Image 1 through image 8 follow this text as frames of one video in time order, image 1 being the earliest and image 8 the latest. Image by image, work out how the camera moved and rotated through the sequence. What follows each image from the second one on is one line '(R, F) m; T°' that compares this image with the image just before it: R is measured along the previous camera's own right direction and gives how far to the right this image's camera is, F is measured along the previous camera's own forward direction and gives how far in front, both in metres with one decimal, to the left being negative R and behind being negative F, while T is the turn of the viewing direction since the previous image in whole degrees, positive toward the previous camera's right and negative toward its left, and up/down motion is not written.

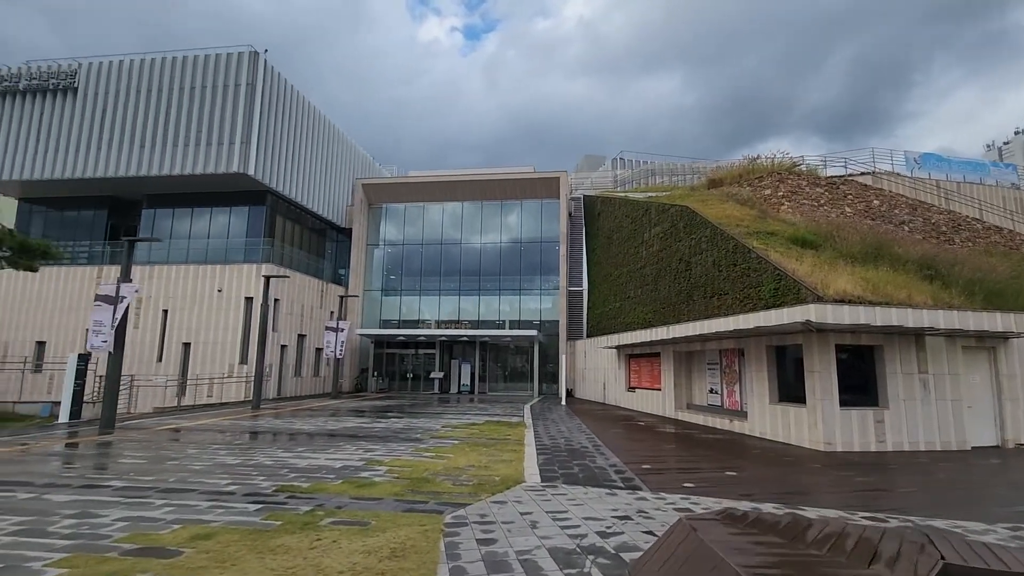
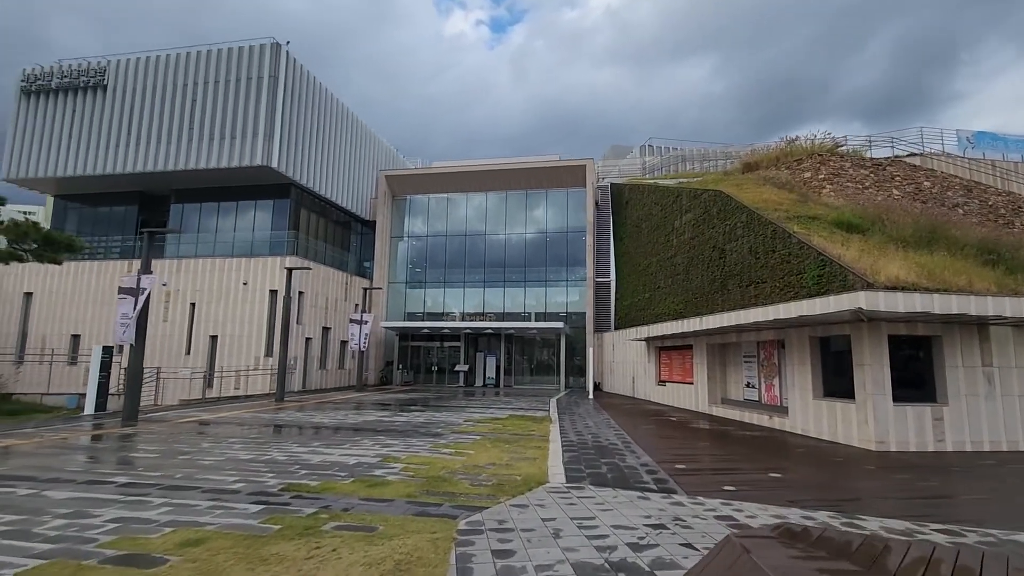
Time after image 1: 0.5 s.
(+0.1, +0.6) m; -3°
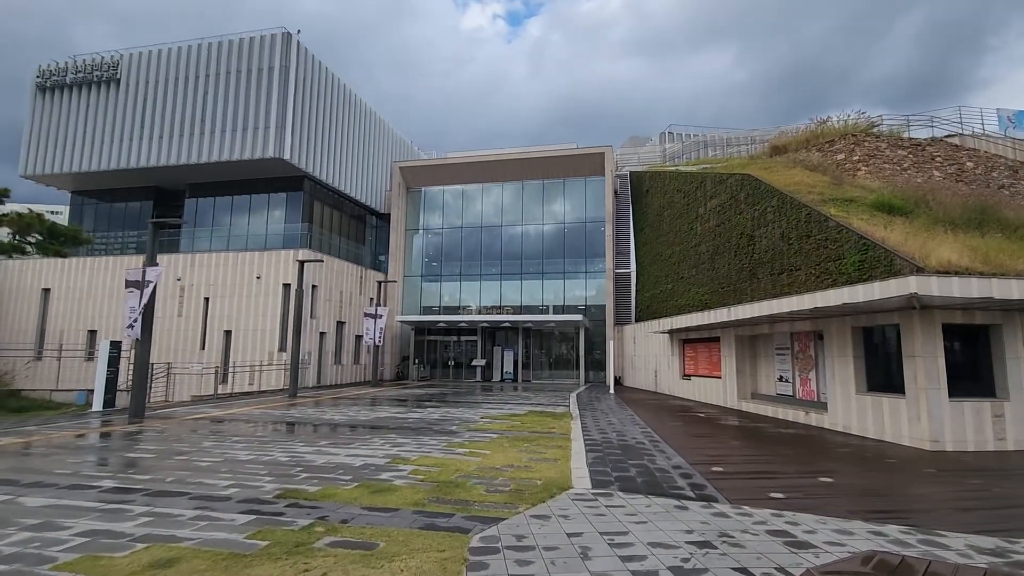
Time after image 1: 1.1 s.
(0.0, +0.7) m; -2°
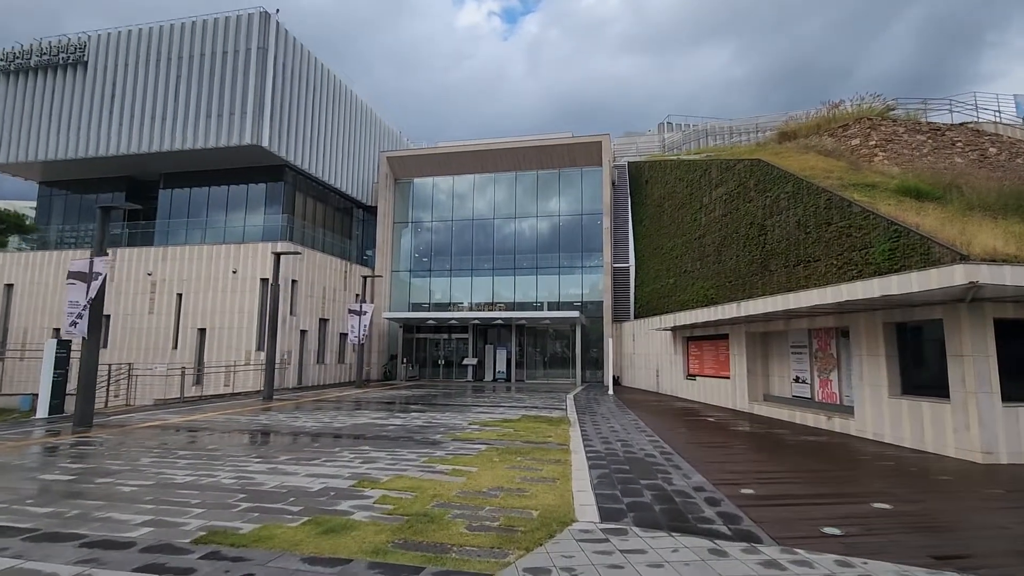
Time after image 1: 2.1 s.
(0.0, +1.2) m; +1°
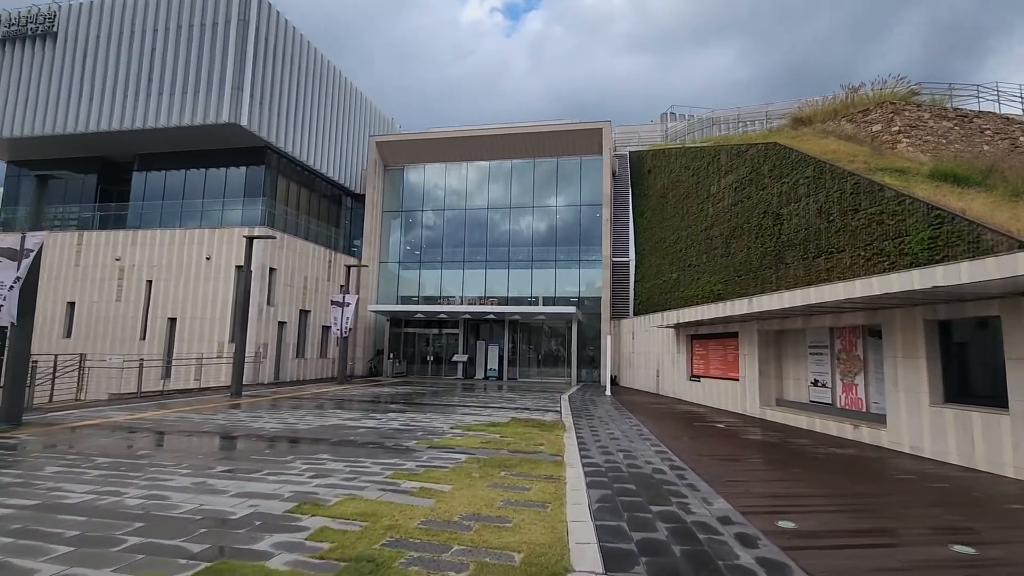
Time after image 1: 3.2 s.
(+0.1, +1.3) m; 0°
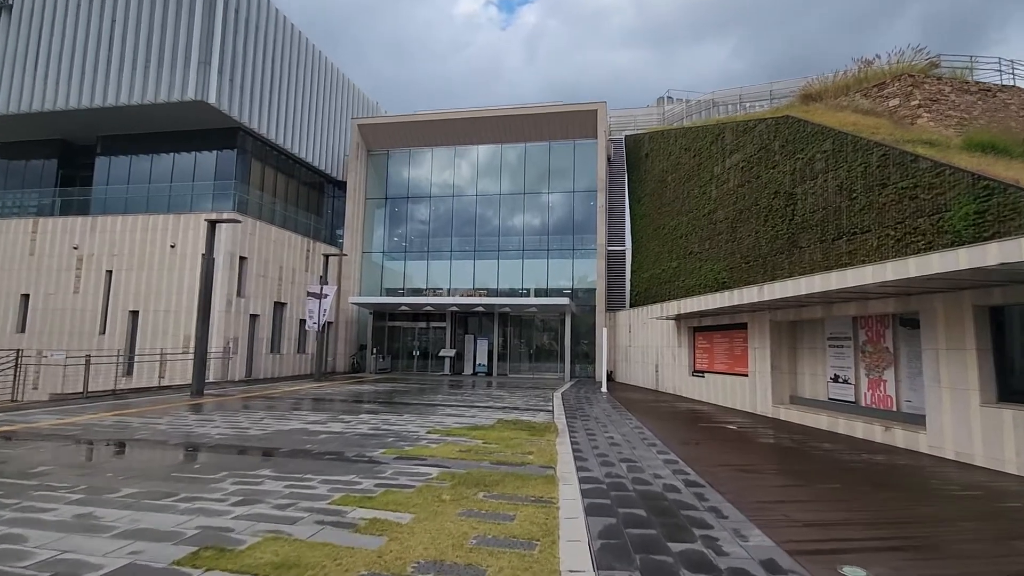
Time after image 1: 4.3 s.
(+0.1, +1.3) m; +1°
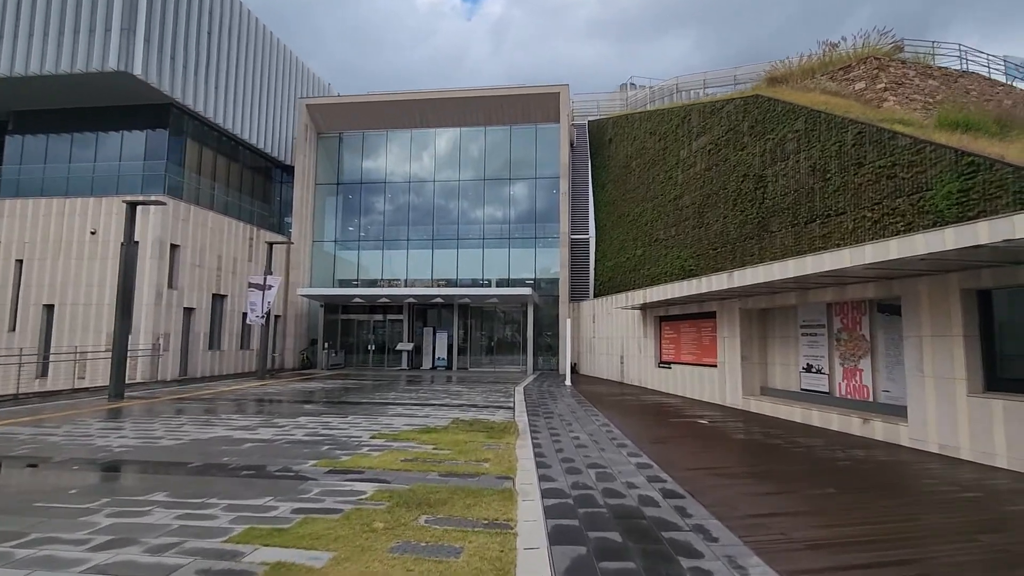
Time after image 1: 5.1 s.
(+0.1, +0.9) m; +4°
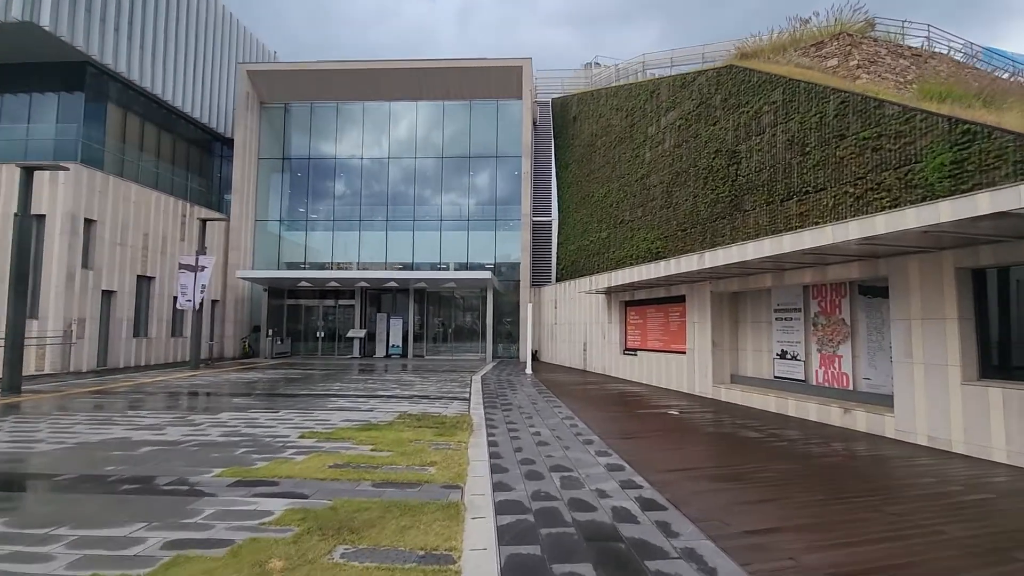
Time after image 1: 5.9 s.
(+0.1, +1.0) m; +4°
